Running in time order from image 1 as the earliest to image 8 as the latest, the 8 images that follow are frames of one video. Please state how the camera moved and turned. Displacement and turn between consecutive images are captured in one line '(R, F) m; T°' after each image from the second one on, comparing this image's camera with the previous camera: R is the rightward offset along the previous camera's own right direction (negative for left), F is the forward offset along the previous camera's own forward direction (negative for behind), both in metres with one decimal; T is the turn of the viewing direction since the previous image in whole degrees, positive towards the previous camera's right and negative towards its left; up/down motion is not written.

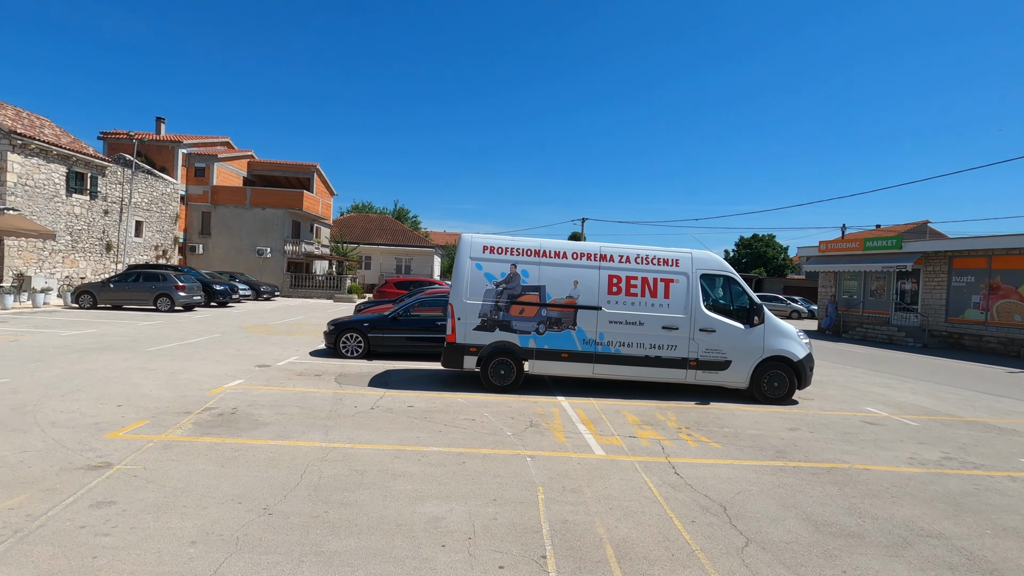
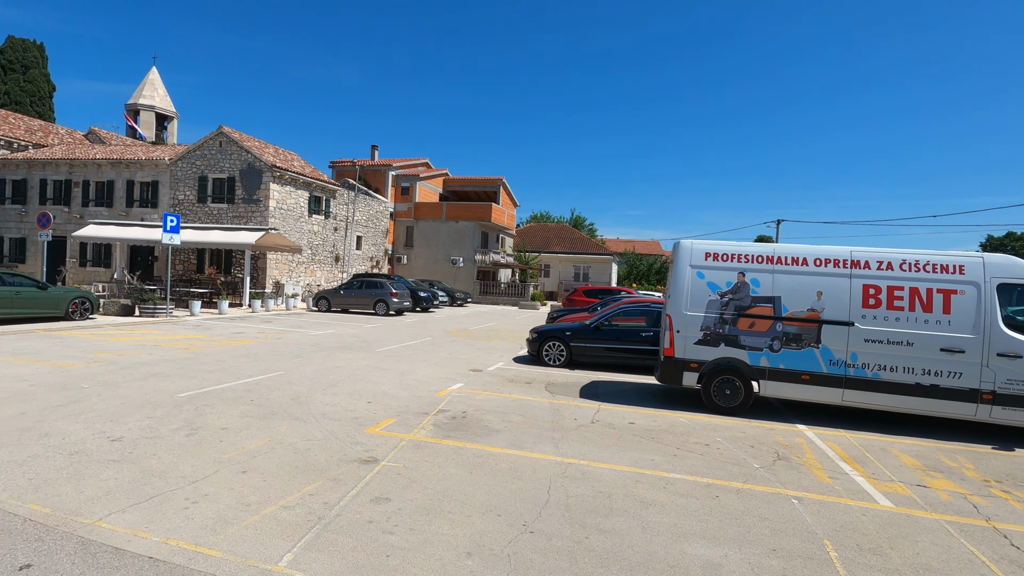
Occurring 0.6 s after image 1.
(-0.8, +0.3) m; -18°
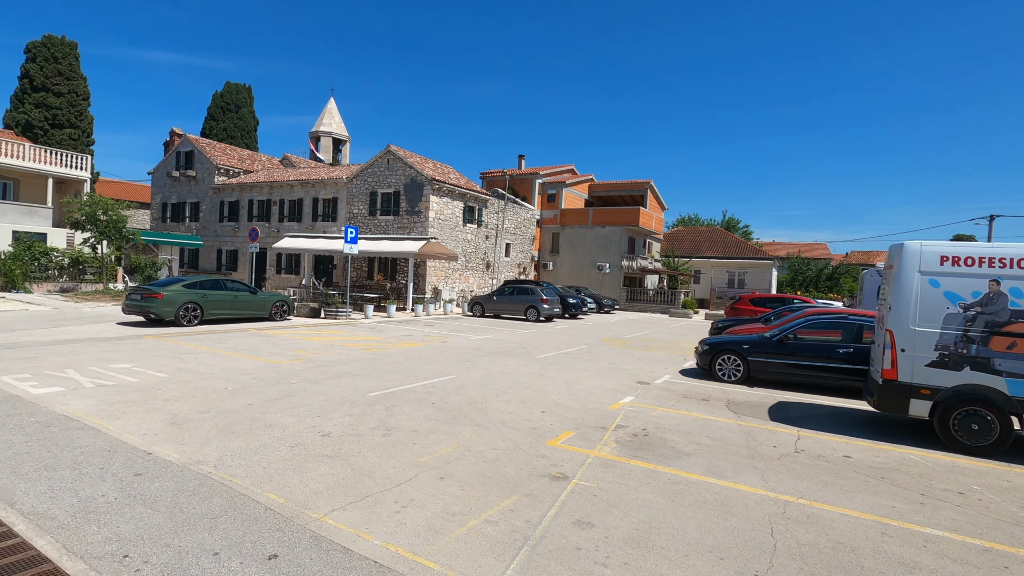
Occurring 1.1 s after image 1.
(-0.6, +0.3) m; -15°
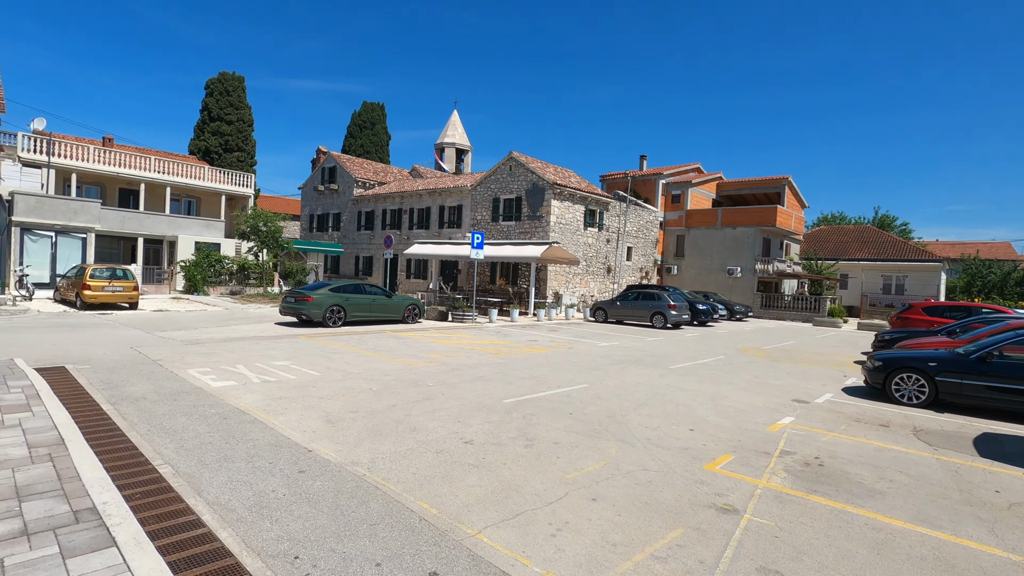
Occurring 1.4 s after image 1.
(-0.4, +0.3) m; -12°
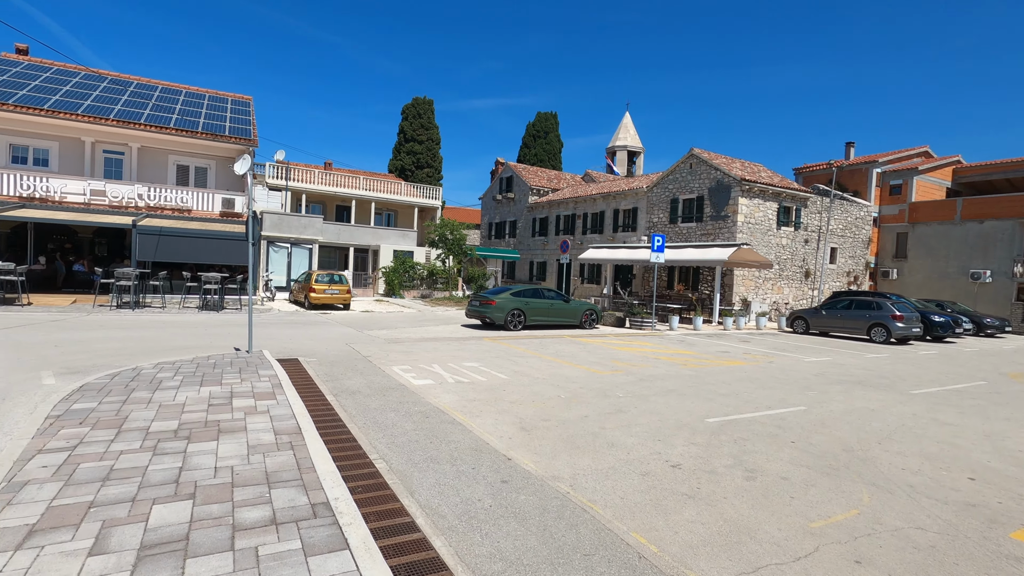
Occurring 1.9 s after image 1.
(-0.4, +0.4) m; -18°
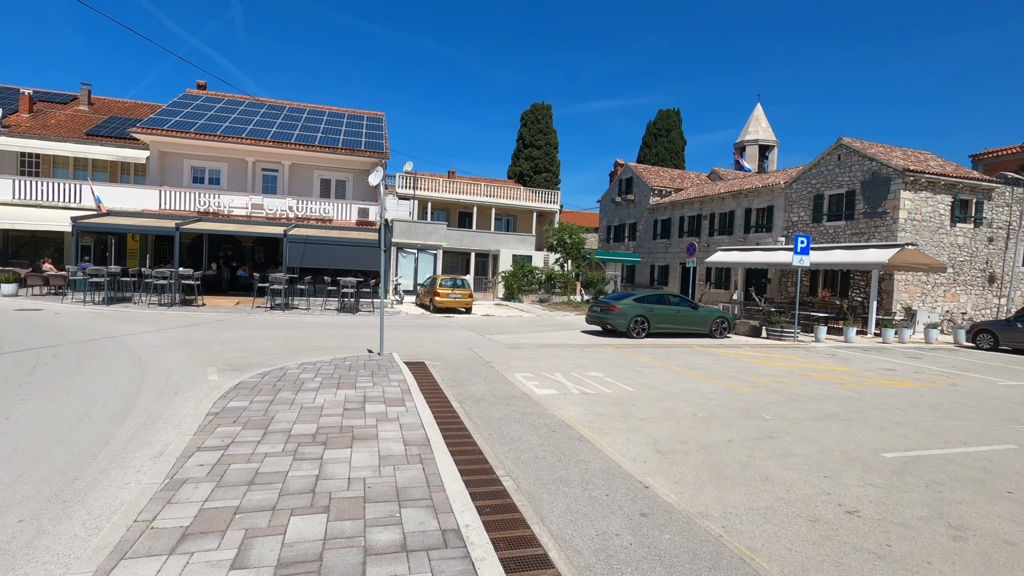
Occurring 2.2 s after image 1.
(-0.2, +0.4) m; -12°
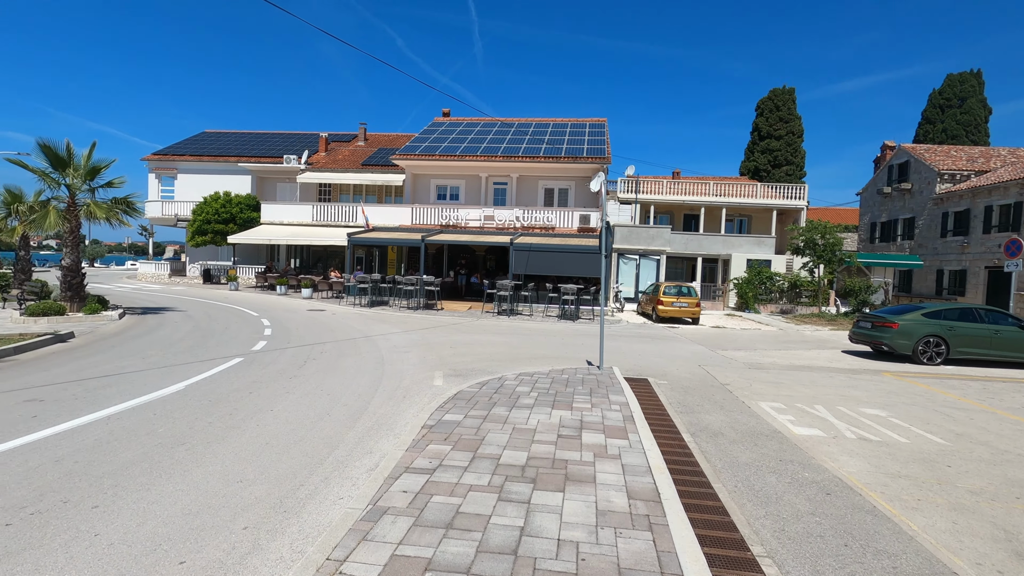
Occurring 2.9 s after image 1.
(-0.2, +1.0) m; -23°
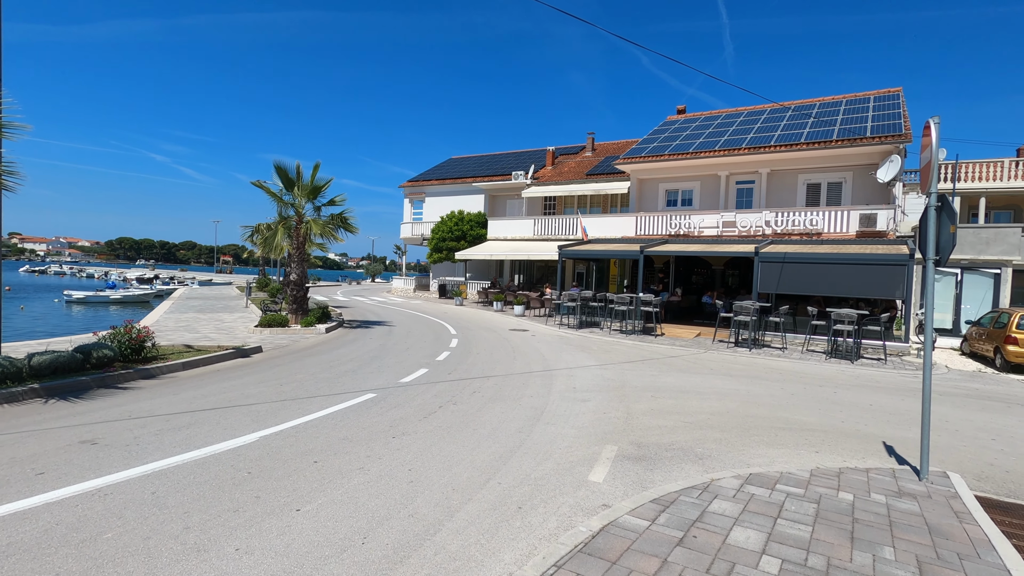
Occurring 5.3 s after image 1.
(+0.2, +3.5) m; -25°
